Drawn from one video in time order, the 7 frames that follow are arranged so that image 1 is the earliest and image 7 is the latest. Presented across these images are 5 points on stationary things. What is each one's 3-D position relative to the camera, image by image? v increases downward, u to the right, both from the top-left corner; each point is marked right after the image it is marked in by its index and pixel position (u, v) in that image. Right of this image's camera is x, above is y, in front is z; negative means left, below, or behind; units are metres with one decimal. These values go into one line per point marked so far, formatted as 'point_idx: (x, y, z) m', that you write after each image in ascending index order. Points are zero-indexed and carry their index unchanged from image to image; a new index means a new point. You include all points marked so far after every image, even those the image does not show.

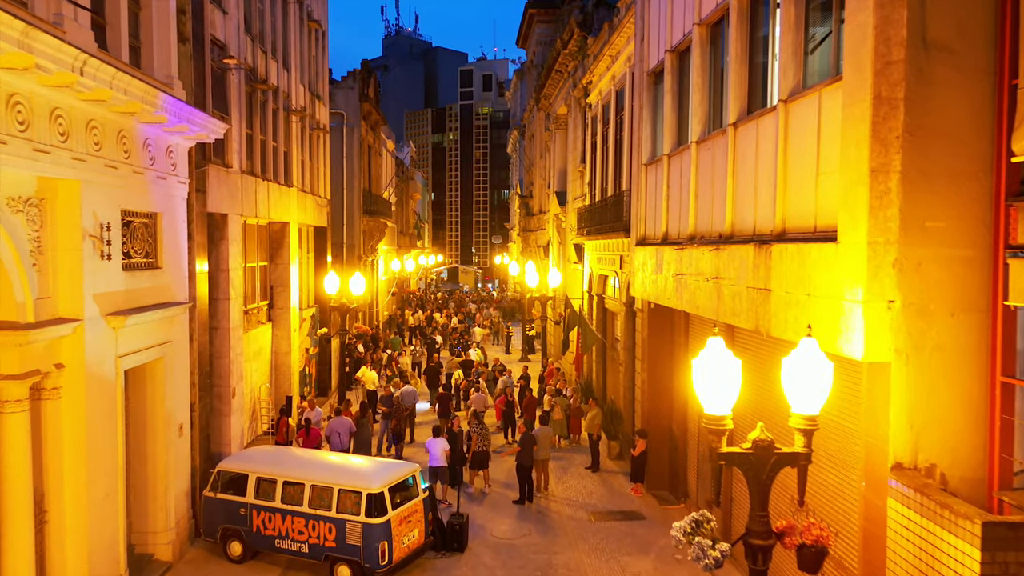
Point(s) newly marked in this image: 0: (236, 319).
0: (-5.5, -0.6, +14.4) m
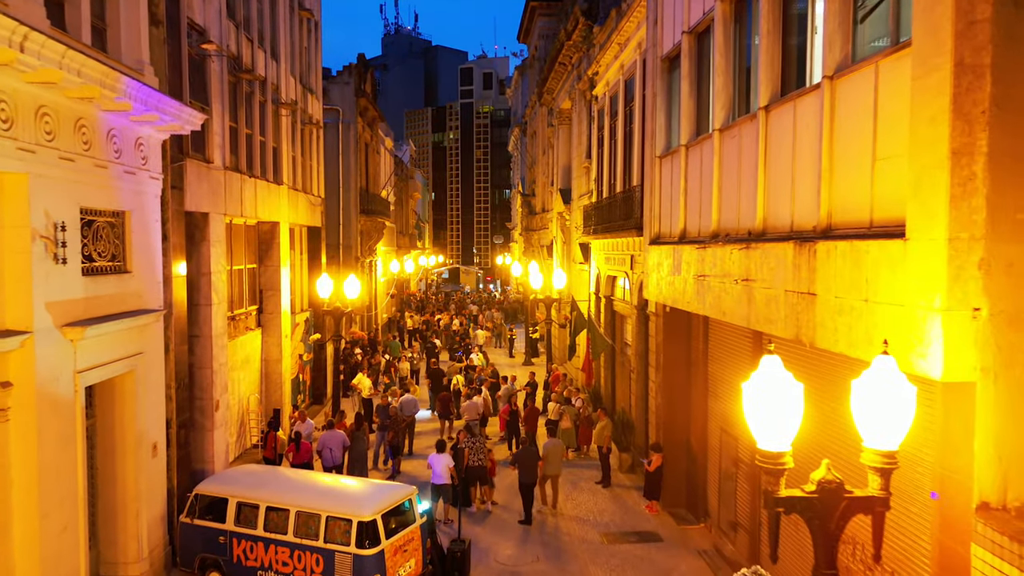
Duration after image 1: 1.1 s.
0: (-5.4, -0.7, +13.4) m
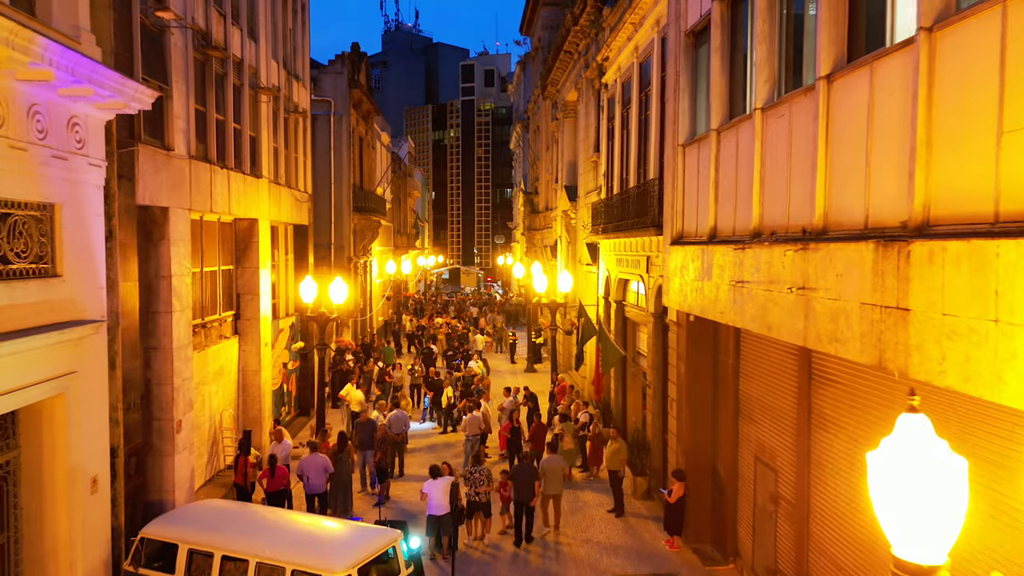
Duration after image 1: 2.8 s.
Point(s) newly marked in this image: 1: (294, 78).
0: (-5.3, -0.8, +11.8) m
1: (-5.6, +5.4, +18.7) m
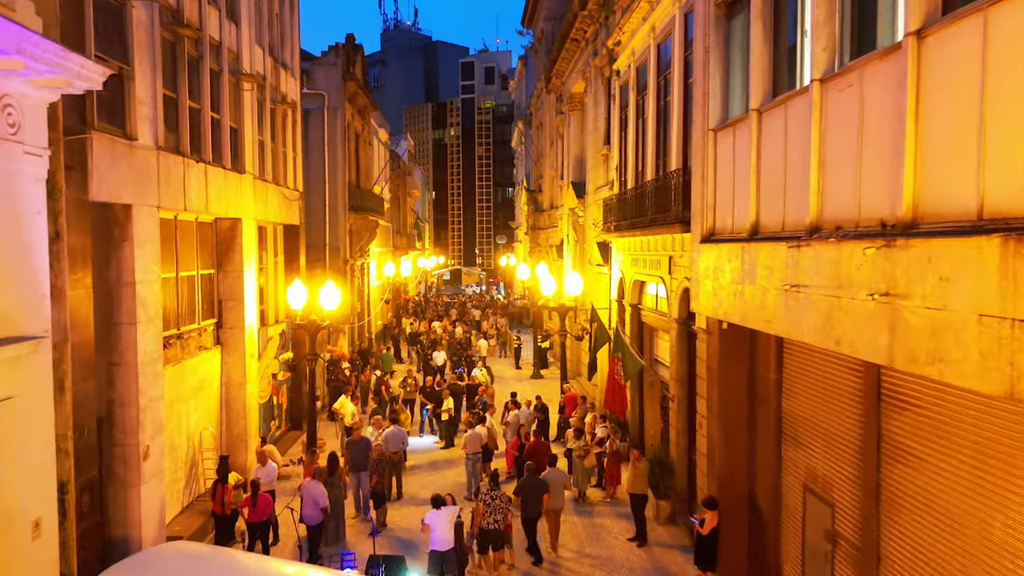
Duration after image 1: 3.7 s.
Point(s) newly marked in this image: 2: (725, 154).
0: (-5.2, -0.9, +10.5) m
1: (-5.5, +5.3, +17.4) m
2: (+2.9, +1.8, +9.9) m
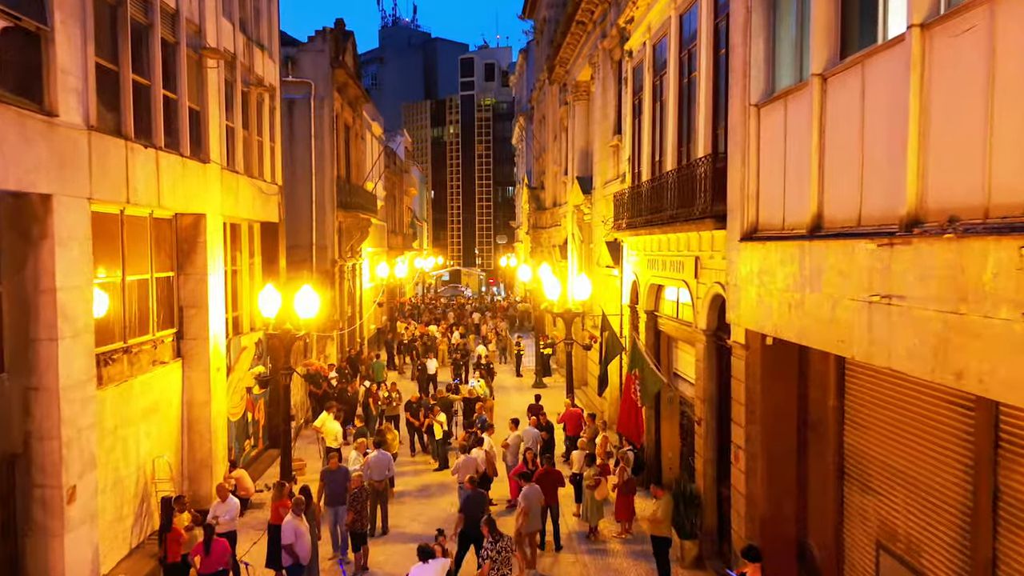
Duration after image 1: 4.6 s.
0: (-5.2, -1.0, +8.7) m
1: (-5.5, +5.2, +15.6) m
2: (+2.9, +1.7, +8.1) m
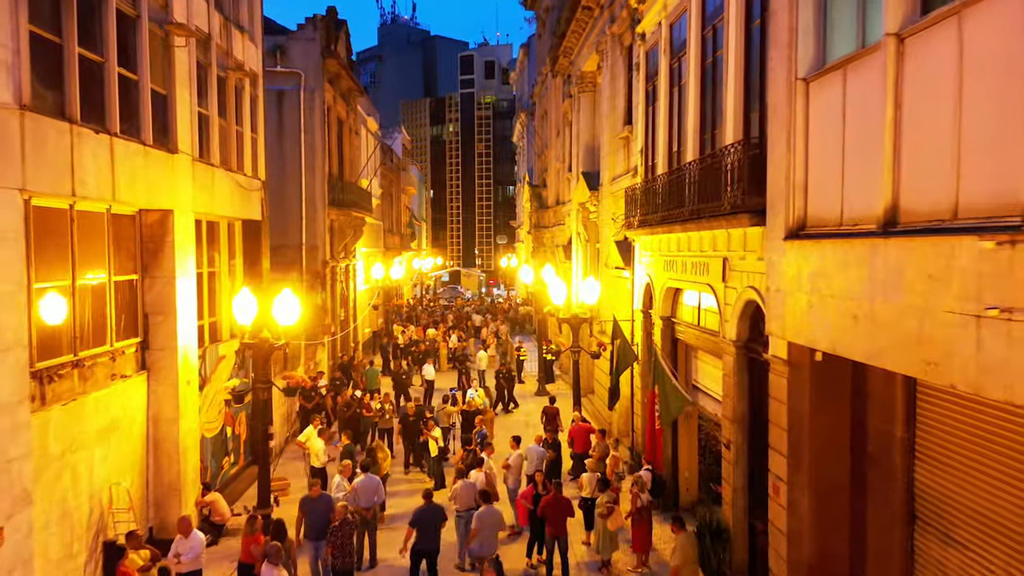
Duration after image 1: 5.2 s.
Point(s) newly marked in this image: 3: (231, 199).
0: (-5.1, -1.1, +7.4) m
1: (-5.5, +5.1, +14.3) m
2: (+3.0, +1.7, +6.9) m
3: (-5.4, +1.7, +13.9) m
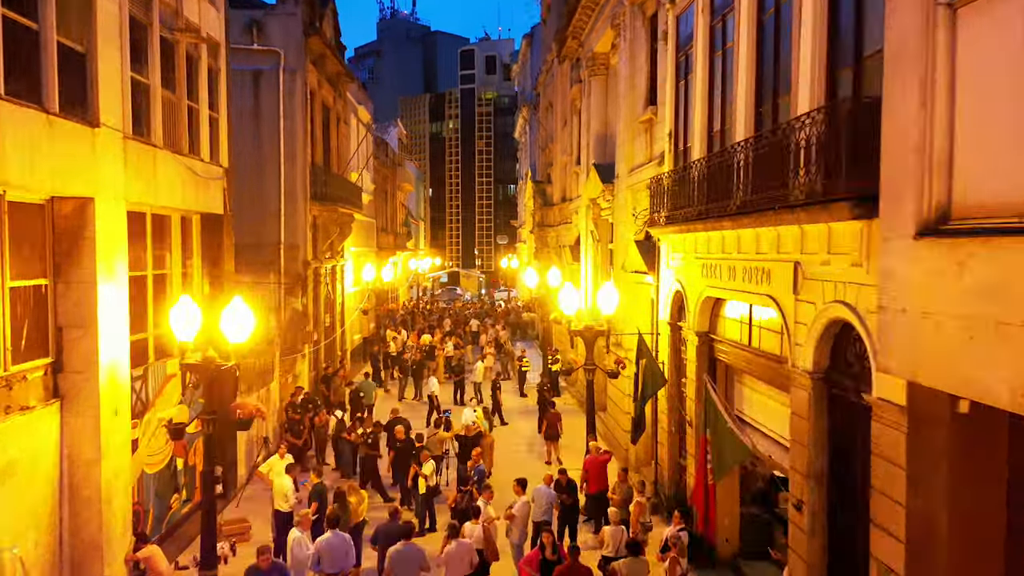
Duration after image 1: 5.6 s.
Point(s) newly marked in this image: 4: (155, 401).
0: (-5.1, -1.2, +5.2) m
1: (-5.4, +5.0, +12.1) m
2: (+3.1, +1.5, +4.6) m
3: (-5.4, +1.6, +11.7) m
4: (-5.4, -1.7, +10.9) m
